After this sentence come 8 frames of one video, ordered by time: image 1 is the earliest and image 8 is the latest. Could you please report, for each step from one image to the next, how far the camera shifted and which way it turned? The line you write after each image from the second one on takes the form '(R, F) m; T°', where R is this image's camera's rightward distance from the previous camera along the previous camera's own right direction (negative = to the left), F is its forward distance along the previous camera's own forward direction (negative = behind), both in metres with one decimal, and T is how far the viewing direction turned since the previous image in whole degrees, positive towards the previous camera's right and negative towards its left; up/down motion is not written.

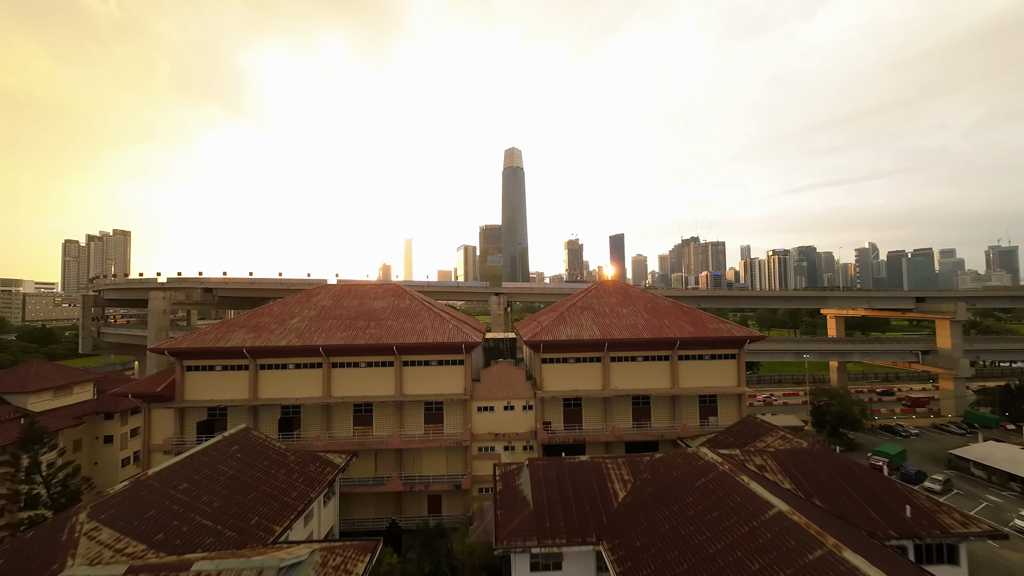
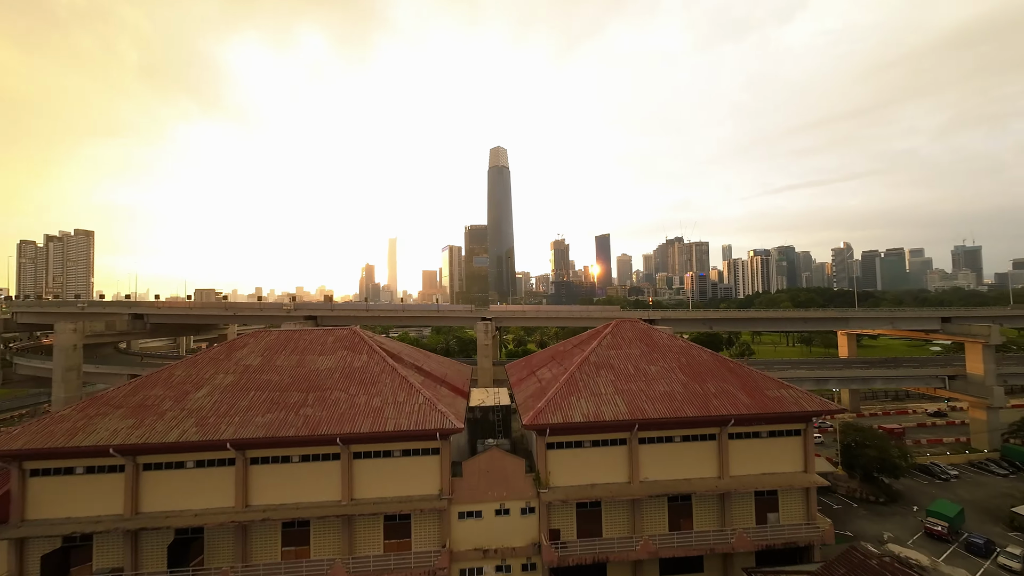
(-0.2, +4.1) m; +2°
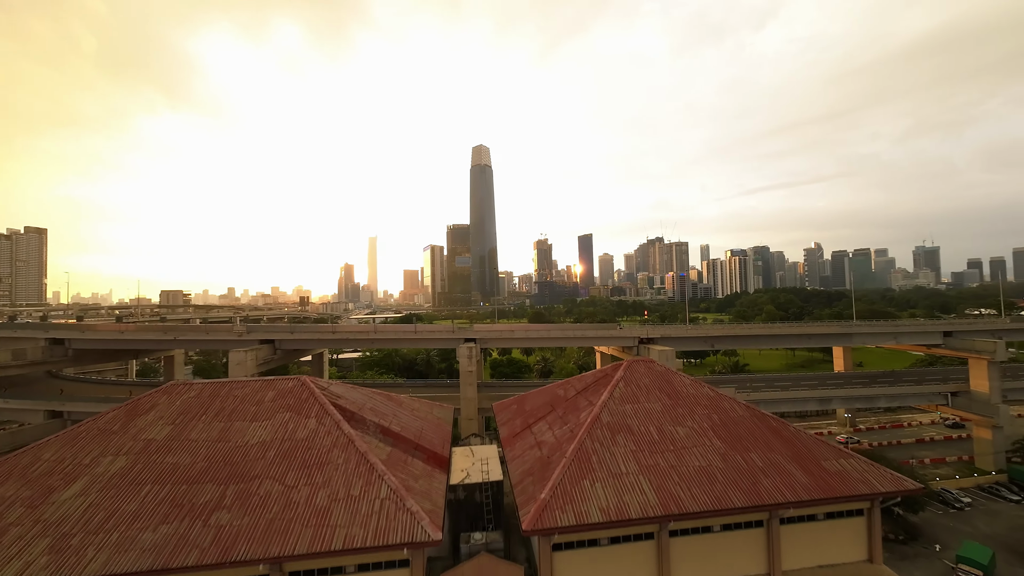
(-0.3, +2.7) m; +3°
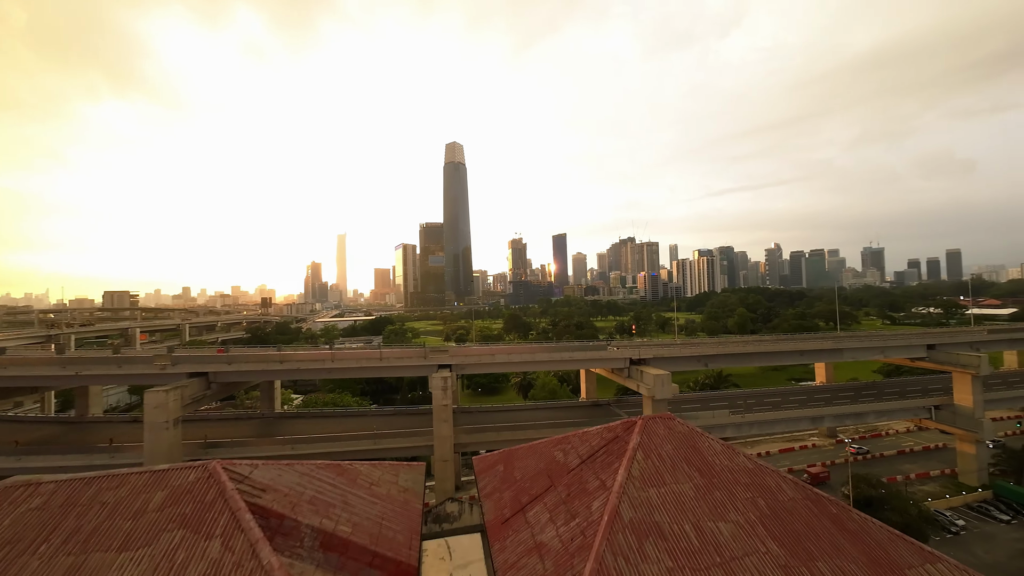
(-0.3, +2.7) m; +4°
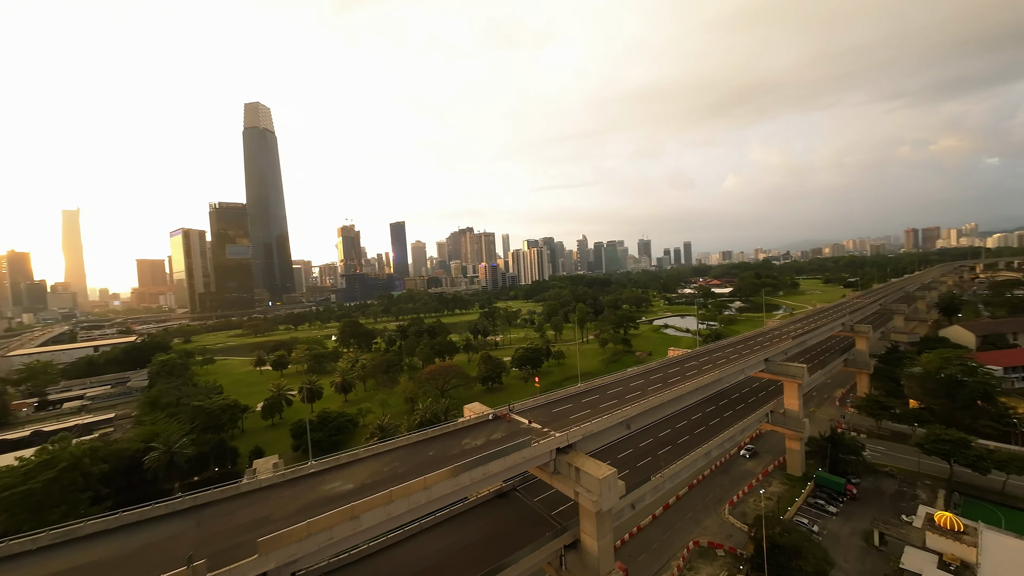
(-1.2, +8.8) m; +25°
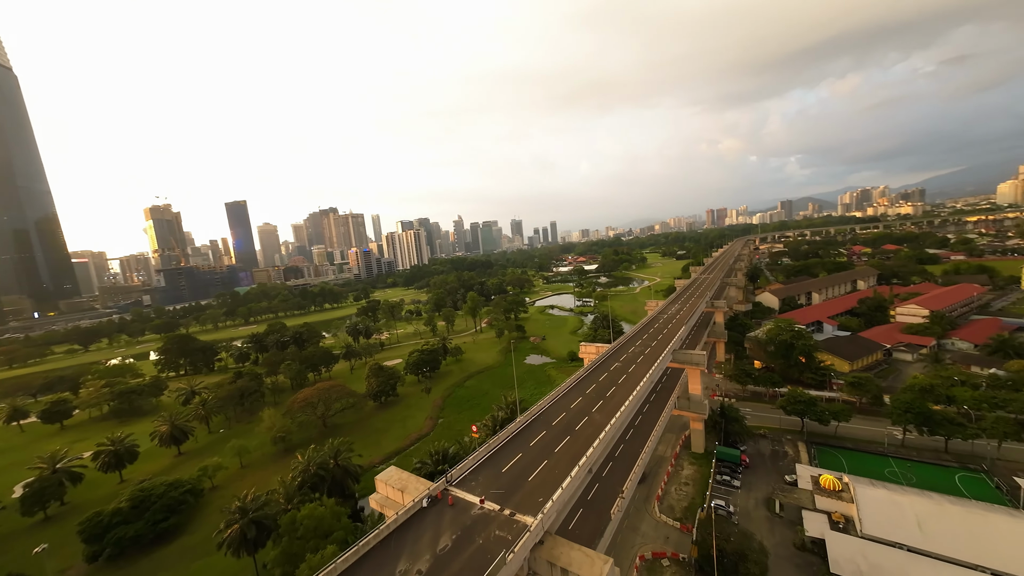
(-2.0, +5.6) m; +19°
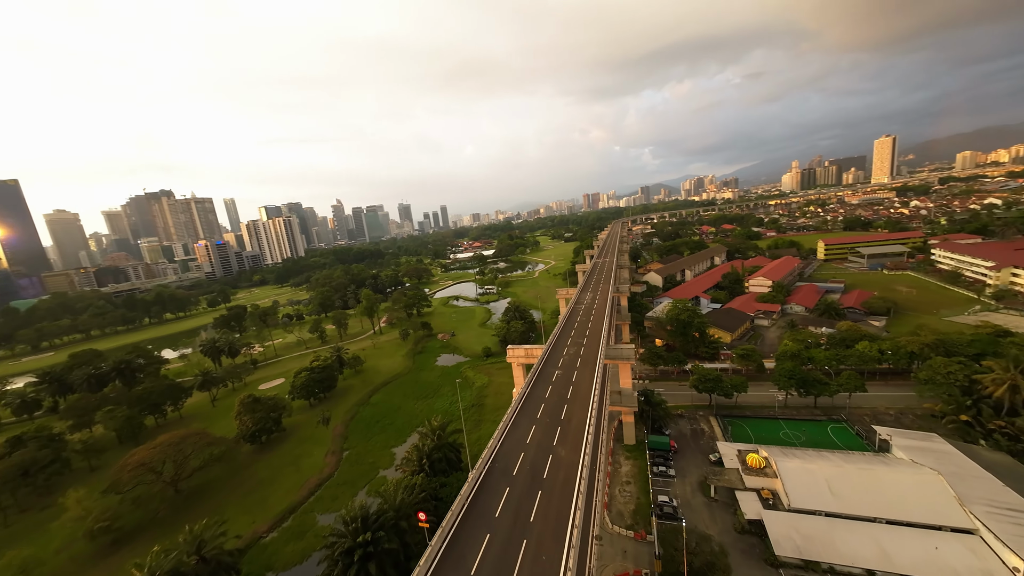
(-1.9, +4.9) m; +16°
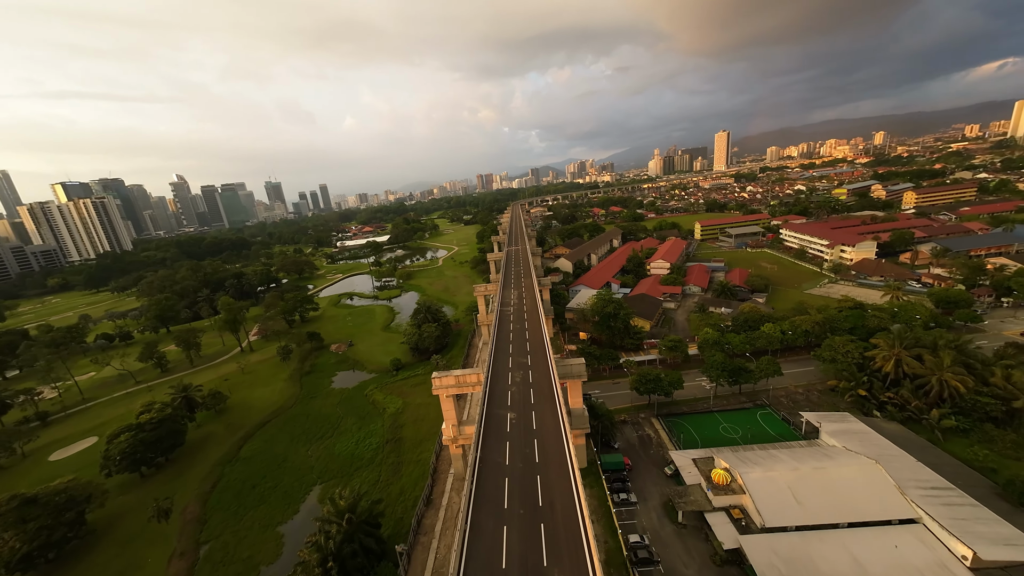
(-1.7, +7.2) m; +16°
